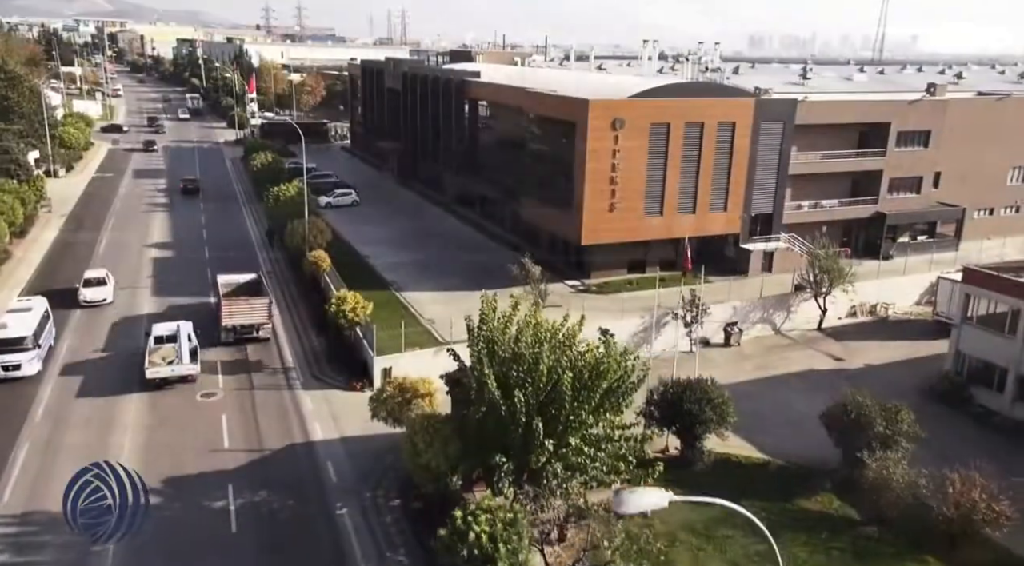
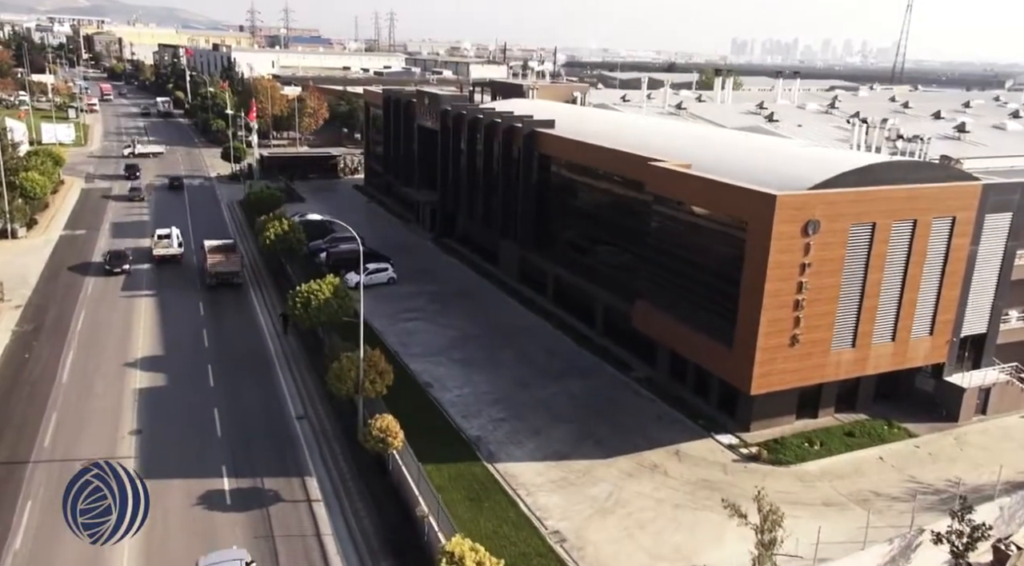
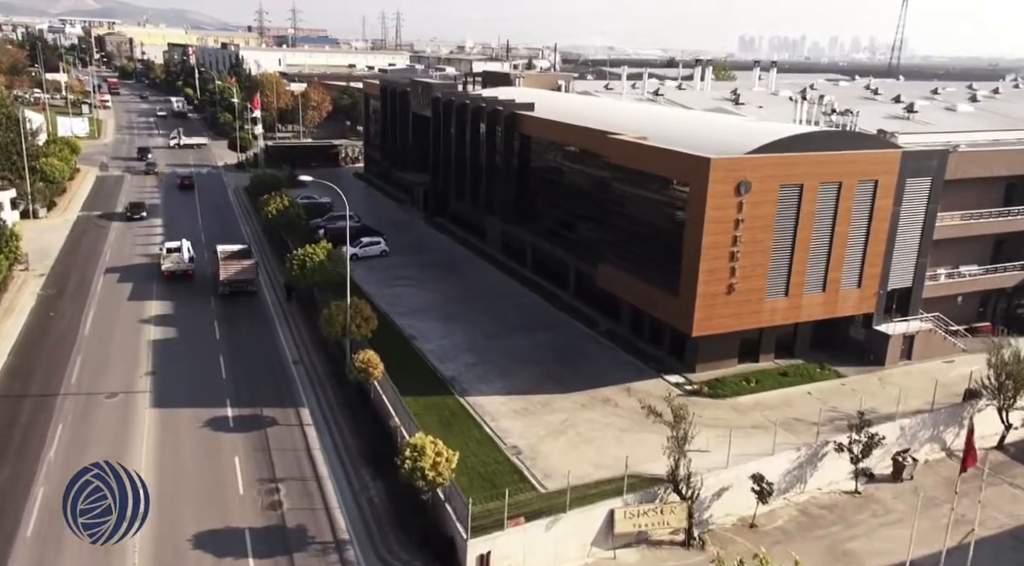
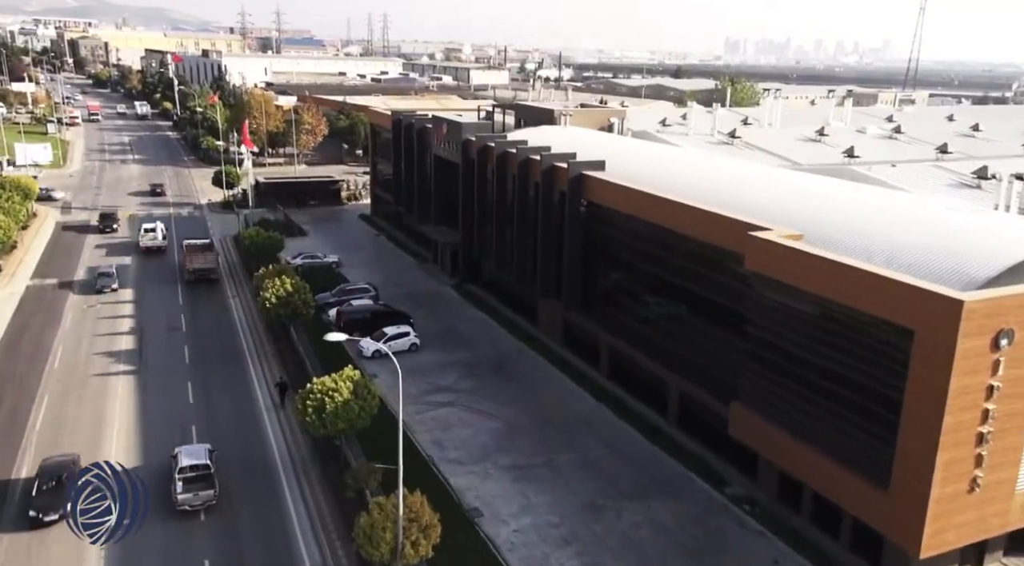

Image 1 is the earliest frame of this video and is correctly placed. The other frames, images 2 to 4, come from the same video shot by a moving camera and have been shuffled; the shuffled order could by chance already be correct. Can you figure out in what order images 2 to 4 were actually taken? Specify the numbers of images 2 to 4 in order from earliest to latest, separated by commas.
3, 2, 4
